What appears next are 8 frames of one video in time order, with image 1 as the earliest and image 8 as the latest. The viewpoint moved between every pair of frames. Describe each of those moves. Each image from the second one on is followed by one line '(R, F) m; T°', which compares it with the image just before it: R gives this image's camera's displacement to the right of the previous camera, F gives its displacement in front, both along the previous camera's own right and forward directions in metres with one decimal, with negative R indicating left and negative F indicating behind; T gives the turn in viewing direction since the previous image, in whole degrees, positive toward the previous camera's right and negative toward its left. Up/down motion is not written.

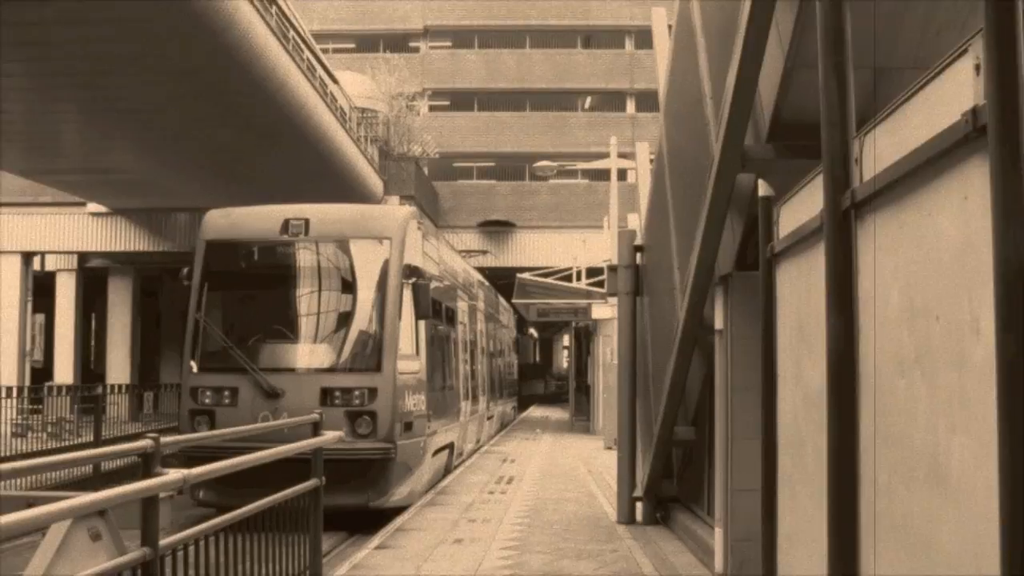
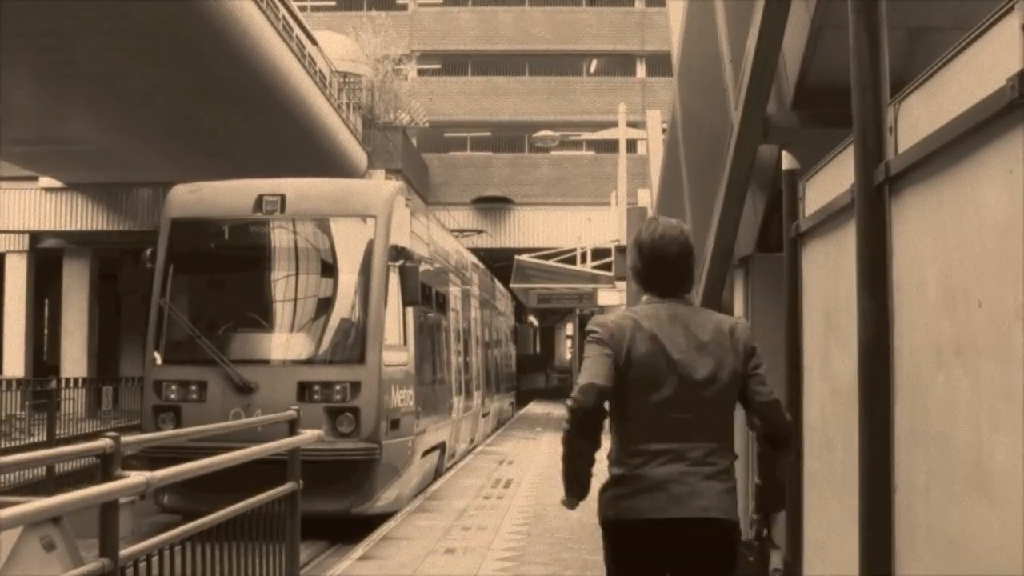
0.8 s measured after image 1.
(0.0, +0.7) m; 0°
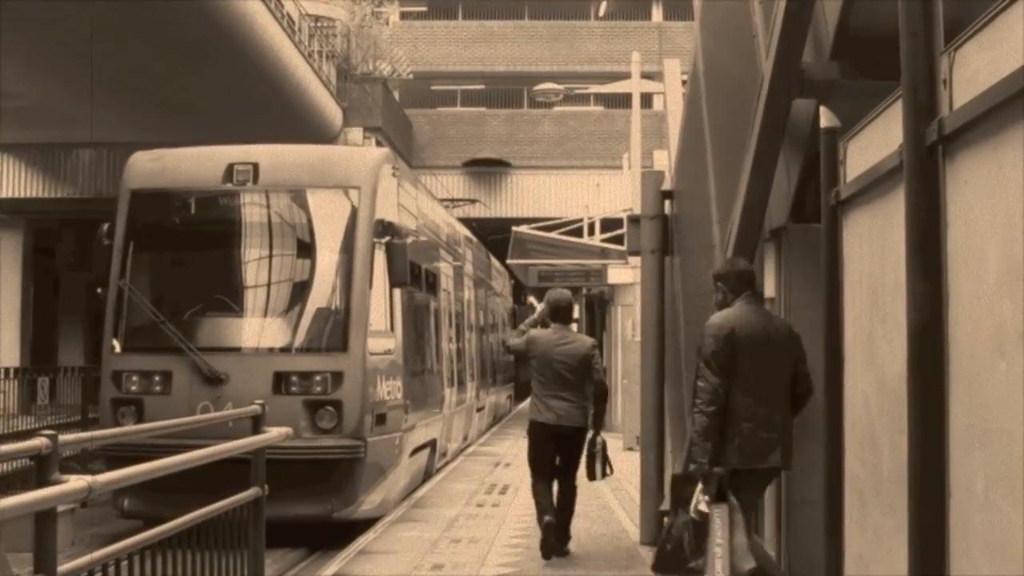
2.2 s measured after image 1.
(0.0, +0.8) m; 0°
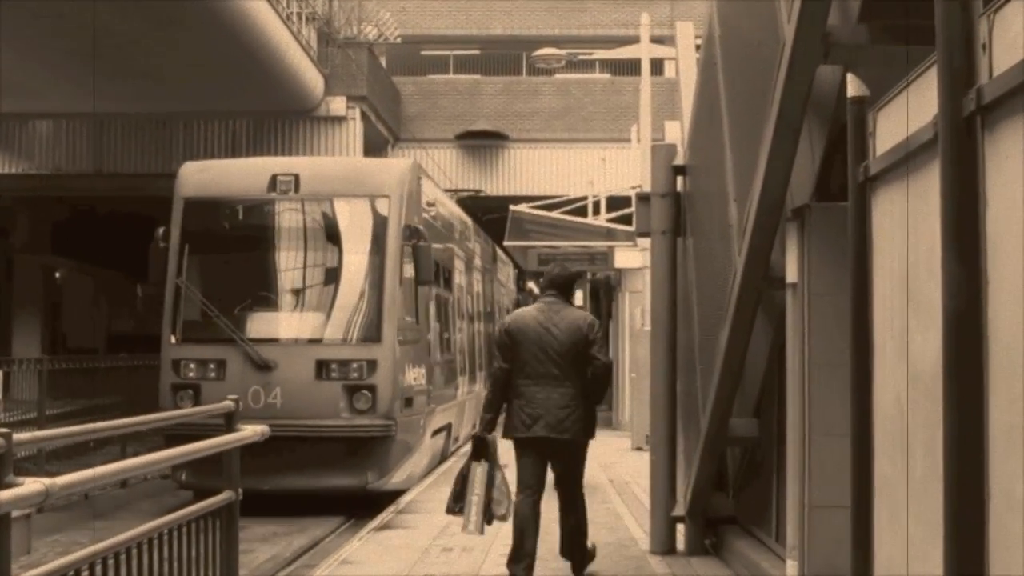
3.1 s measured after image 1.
(0.0, +0.5) m; 0°
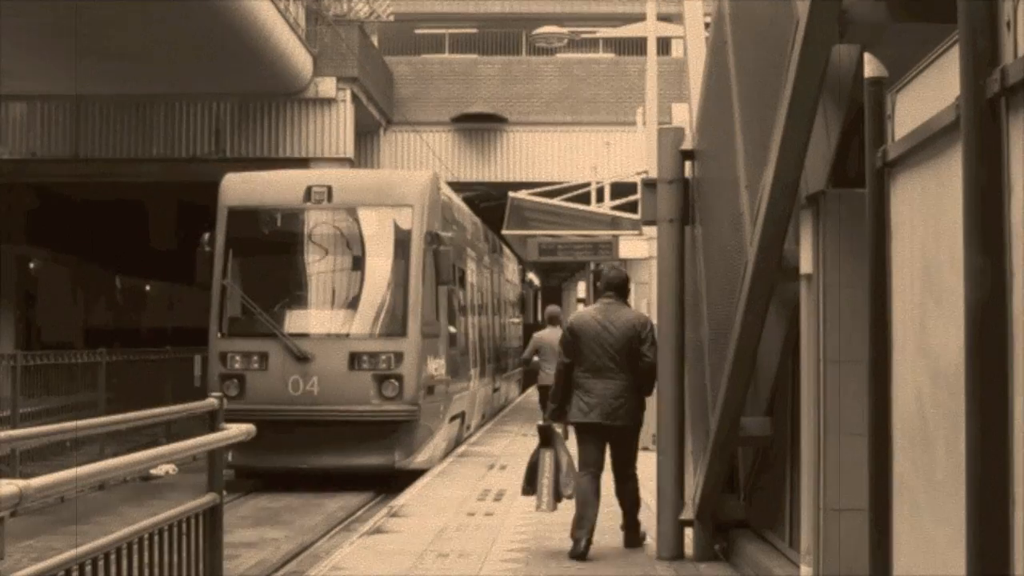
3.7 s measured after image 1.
(0.0, +0.3) m; 0°
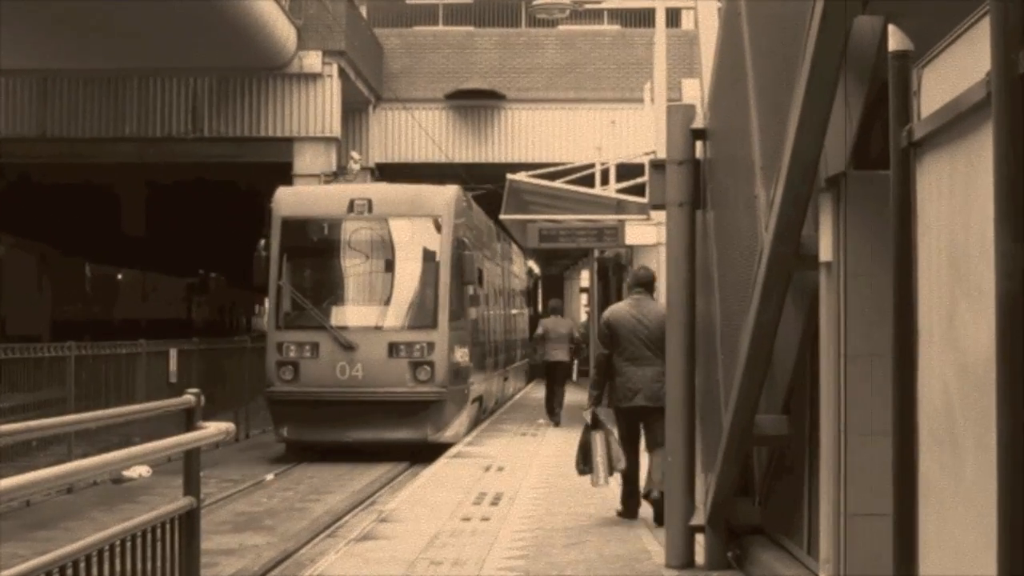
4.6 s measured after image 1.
(0.0, +0.3) m; 0°
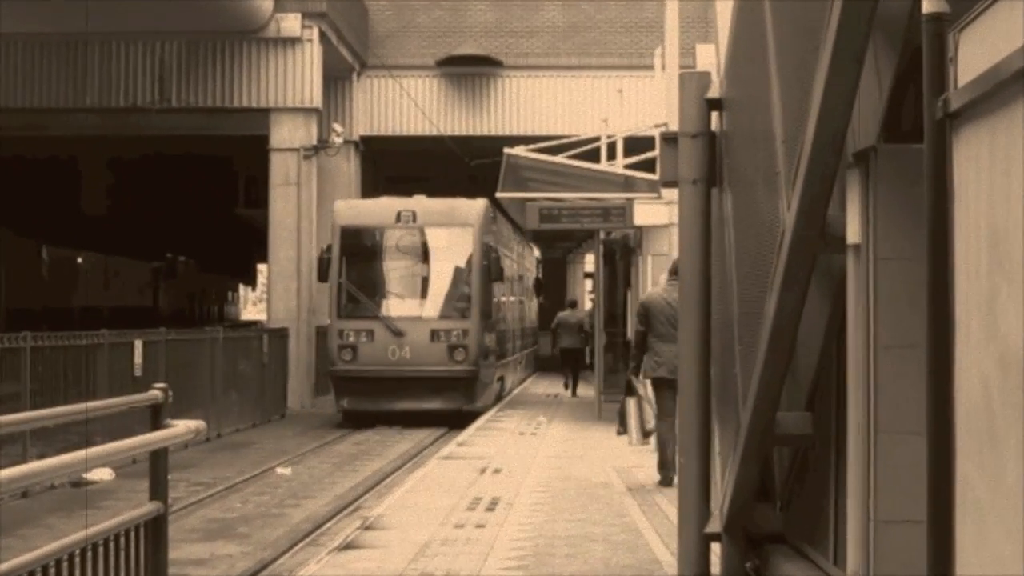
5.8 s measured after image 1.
(0.0, +0.4) m; 0°
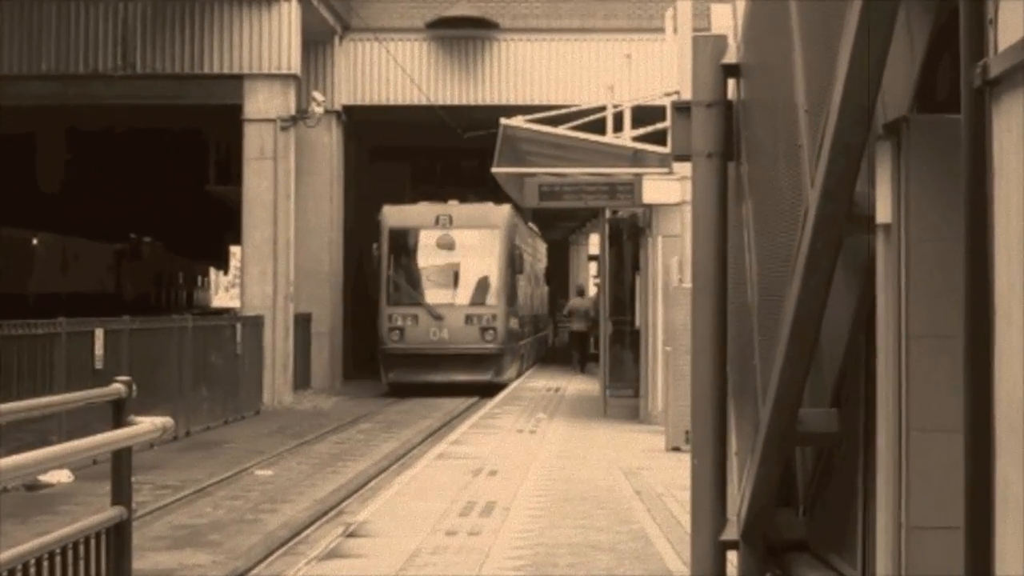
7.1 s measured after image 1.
(0.0, +0.3) m; 0°
